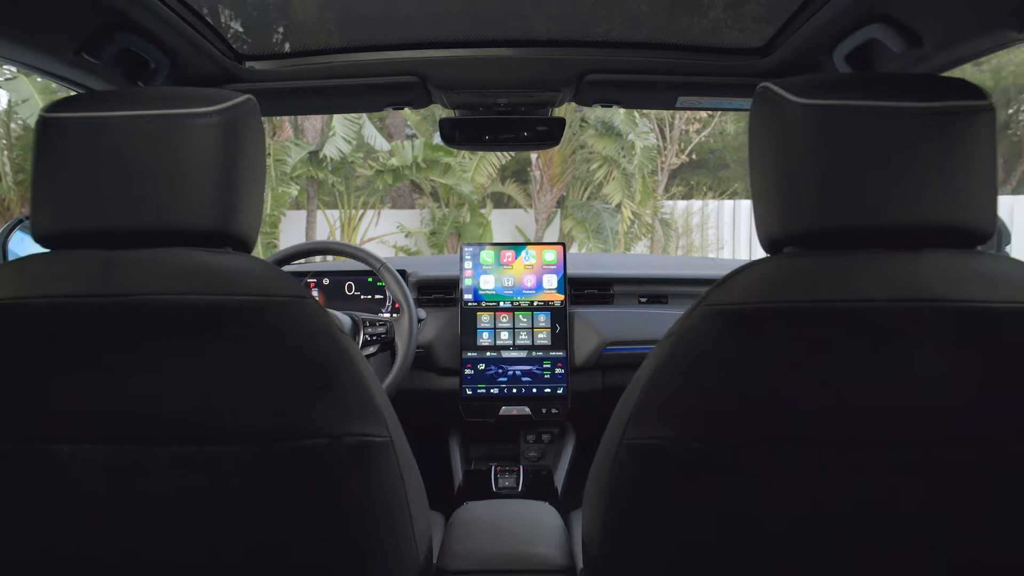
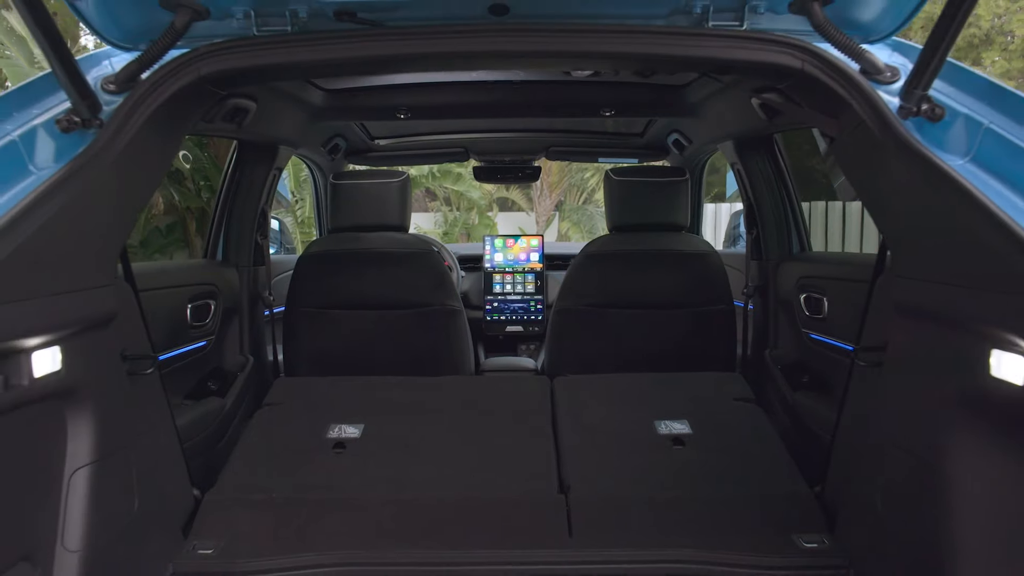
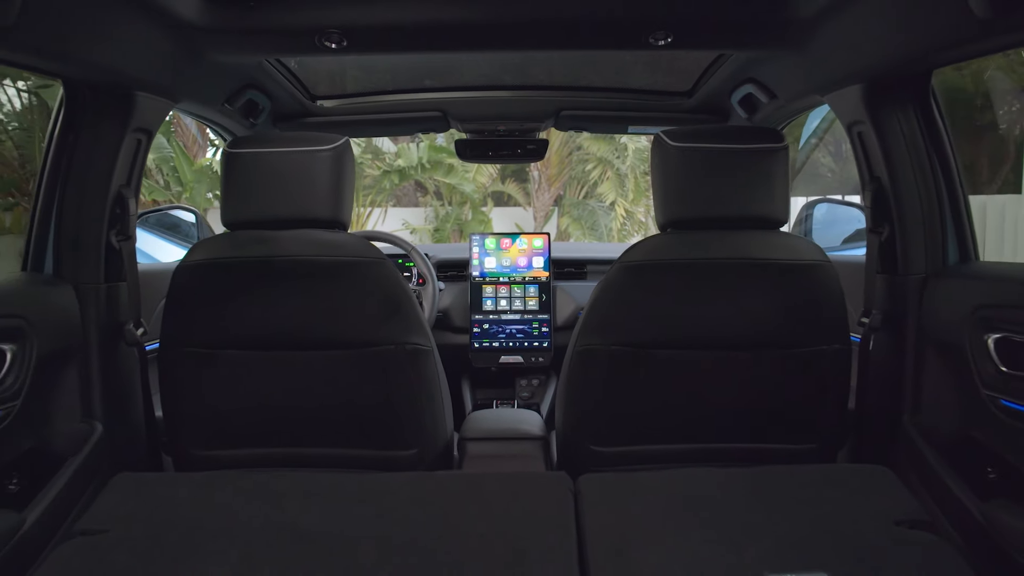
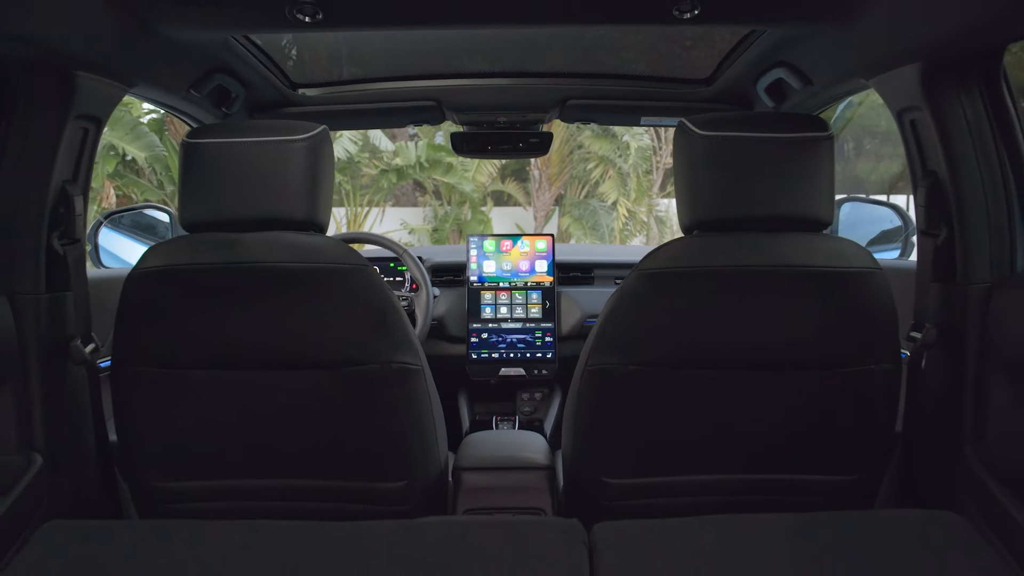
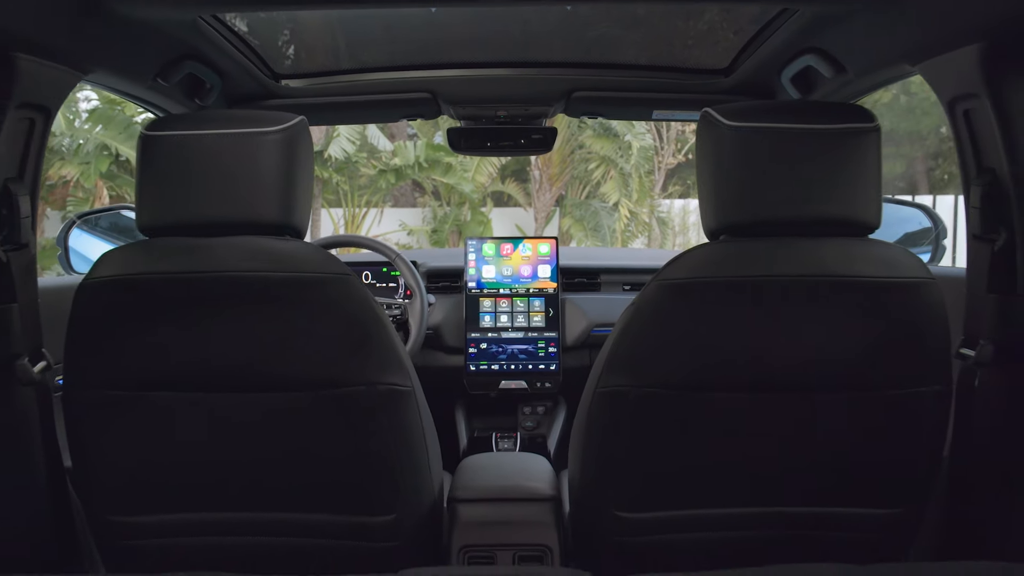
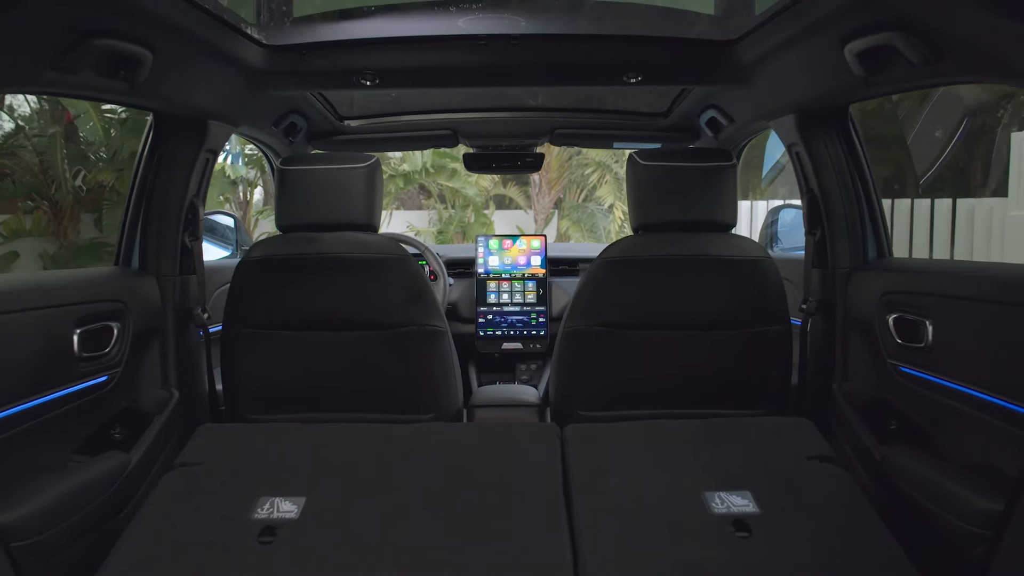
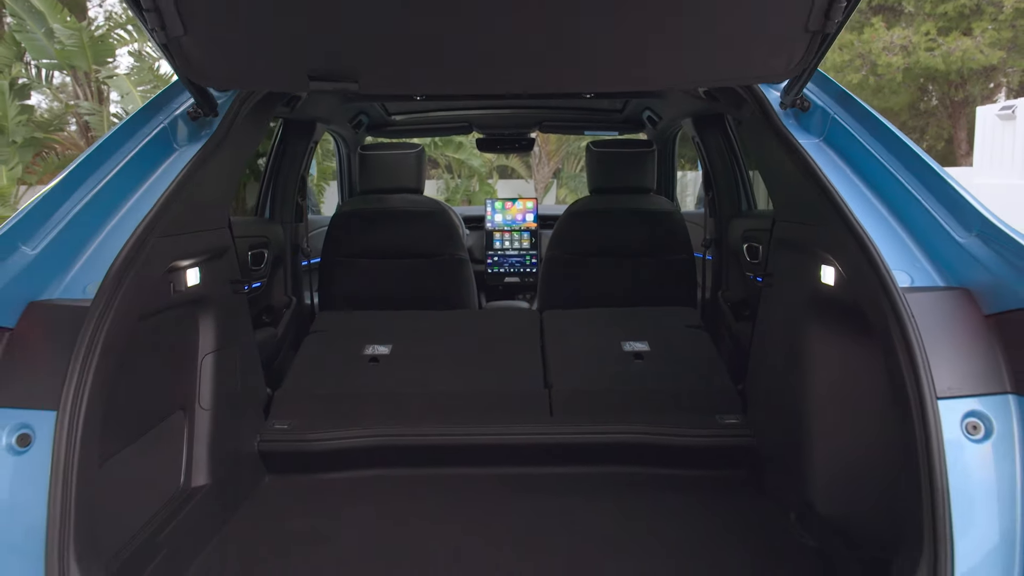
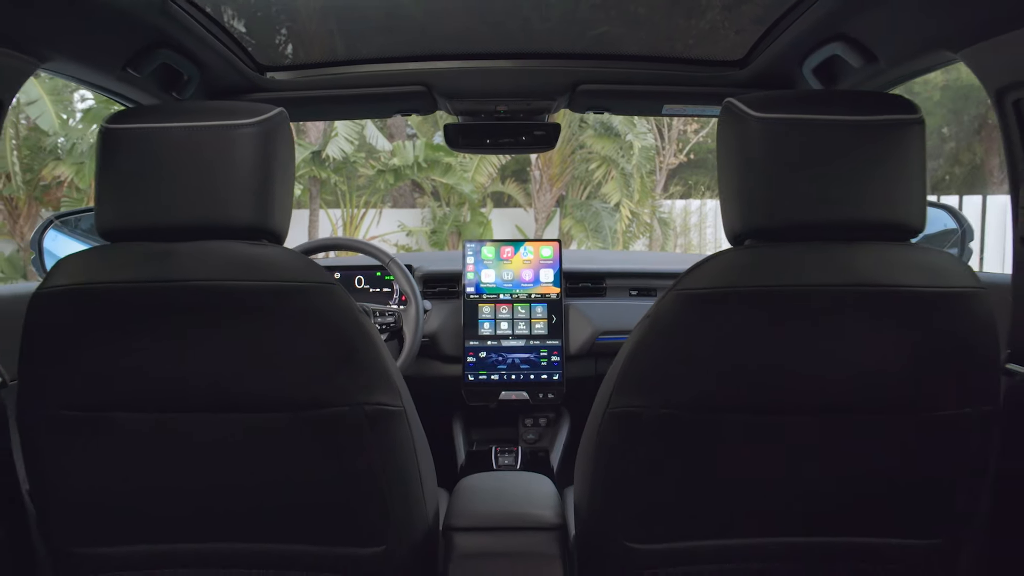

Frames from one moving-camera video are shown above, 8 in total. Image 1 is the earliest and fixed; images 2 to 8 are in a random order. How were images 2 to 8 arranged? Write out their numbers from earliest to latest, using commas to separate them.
8, 5, 4, 3, 6, 2, 7
